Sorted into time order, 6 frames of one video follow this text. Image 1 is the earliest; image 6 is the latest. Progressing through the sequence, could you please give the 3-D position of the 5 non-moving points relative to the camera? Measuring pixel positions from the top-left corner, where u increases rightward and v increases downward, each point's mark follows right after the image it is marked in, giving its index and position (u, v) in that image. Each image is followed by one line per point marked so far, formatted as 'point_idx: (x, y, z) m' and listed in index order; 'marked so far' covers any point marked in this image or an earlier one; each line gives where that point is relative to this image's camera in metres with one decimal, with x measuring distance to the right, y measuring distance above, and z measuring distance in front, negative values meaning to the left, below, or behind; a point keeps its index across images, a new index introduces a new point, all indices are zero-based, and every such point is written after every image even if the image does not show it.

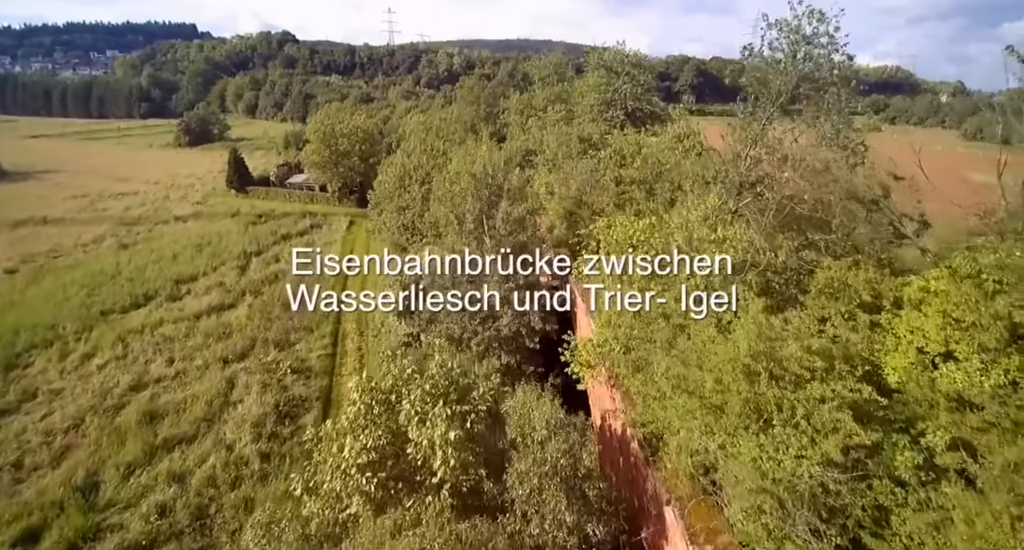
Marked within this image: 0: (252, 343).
0: (-8.9, -2.3, +18.4) m
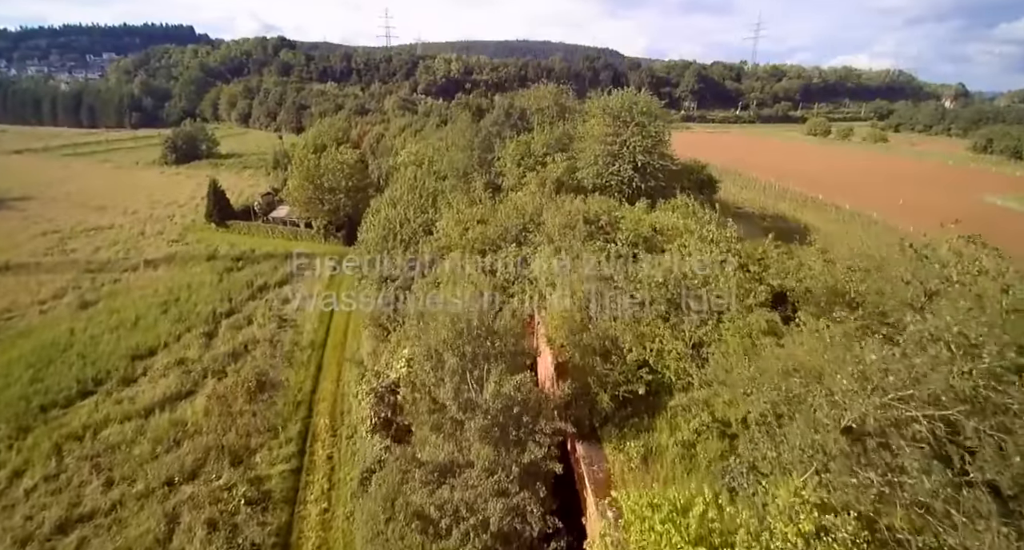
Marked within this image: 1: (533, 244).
0: (-9.0, -5.3, +15.9) m
1: (+0.7, +0.9, +17.0) m
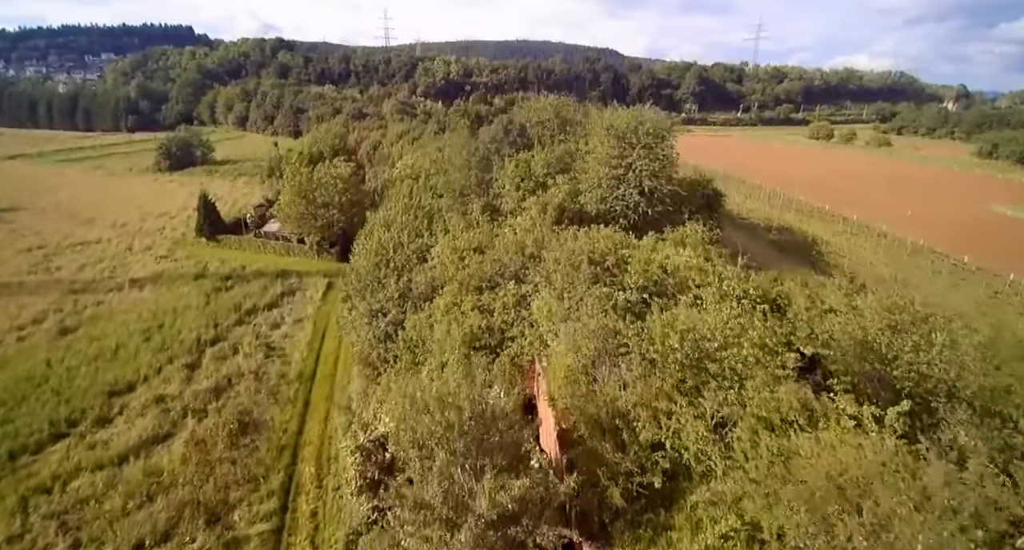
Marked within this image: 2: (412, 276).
0: (-9.1, -6.5, +14.7) m
1: (+0.6, -0.2, +15.8) m
2: (-3.7, -0.1, +20.0) m
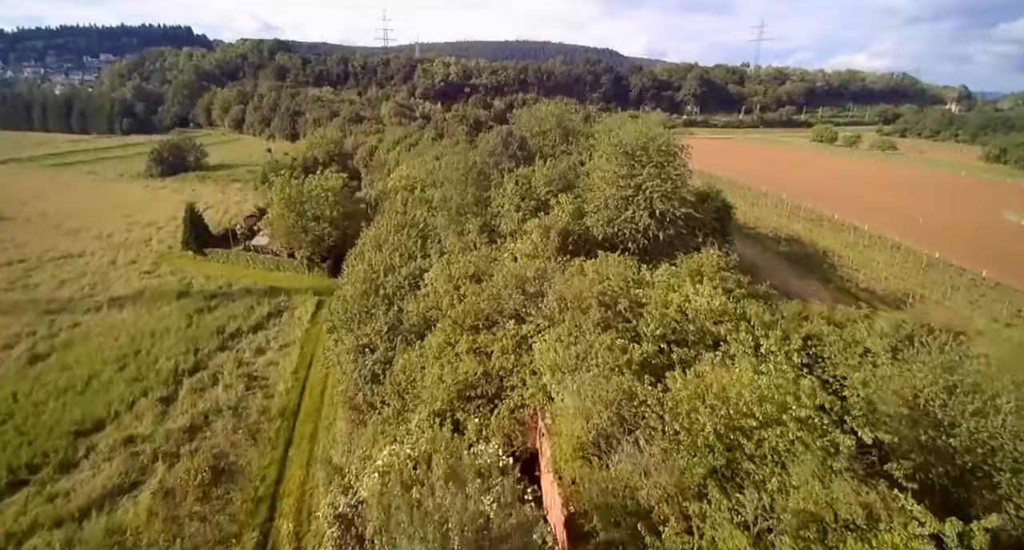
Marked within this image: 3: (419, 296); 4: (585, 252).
0: (-9.1, -7.5, +13.1) m
1: (+0.6, -1.3, +14.2) m
2: (-3.7, -1.1, +18.5) m
3: (-3.2, -0.7, +18.8) m
4: (+2.5, +0.6, +18.4) m
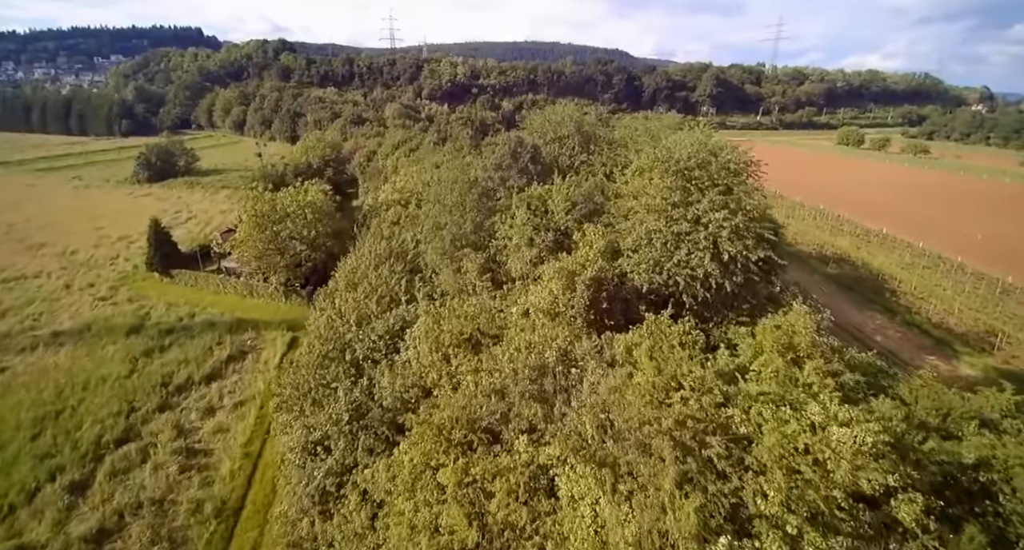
0: (-8.9, -9.0, +8.4) m
1: (+0.8, -2.9, +9.3) m
2: (-3.5, -2.7, +13.6) m
3: (-3.0, -2.3, +13.9) m
4: (+2.8, -1.0, +13.5) m
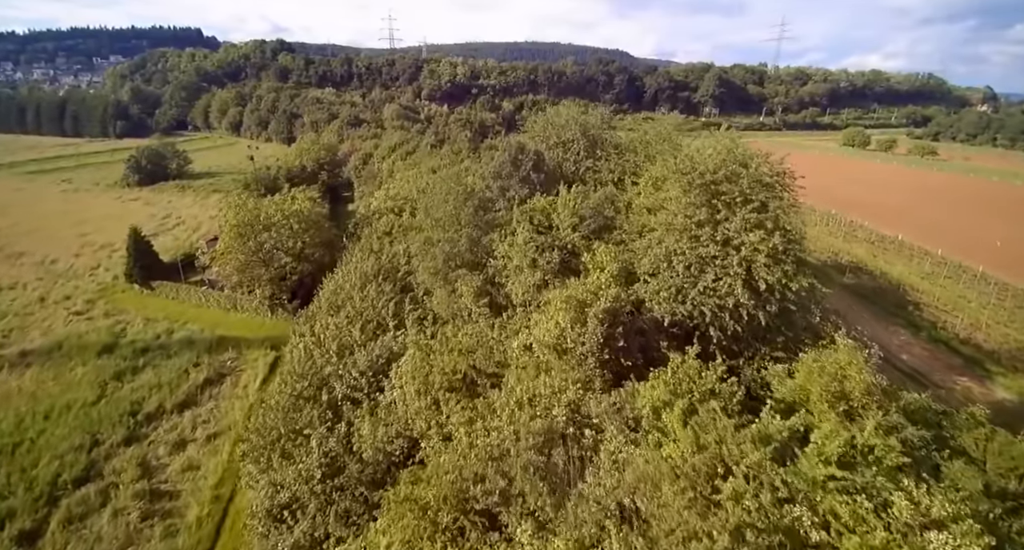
0: (-8.9, -9.7, +6.6) m
1: (+0.8, -3.5, +7.5) m
2: (-3.4, -3.3, +11.8) m
3: (-2.9, -3.0, +12.1) m
4: (+2.8, -1.6, +11.7) m
